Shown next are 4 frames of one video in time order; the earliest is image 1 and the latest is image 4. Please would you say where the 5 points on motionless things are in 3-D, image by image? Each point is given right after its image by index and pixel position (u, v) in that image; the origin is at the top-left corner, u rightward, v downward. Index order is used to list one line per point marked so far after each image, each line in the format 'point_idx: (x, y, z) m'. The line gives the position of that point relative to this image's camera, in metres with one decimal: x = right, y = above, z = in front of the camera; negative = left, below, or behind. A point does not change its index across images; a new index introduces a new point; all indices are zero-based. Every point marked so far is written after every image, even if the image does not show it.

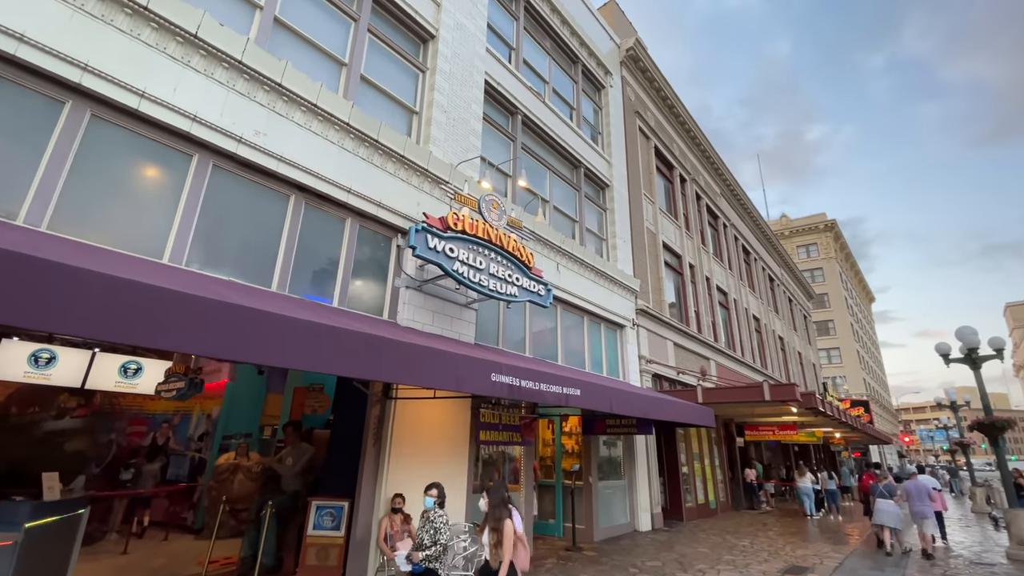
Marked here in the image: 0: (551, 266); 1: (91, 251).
0: (+0.9, +0.5, +10.8) m
1: (-4.2, +0.4, +4.7) m
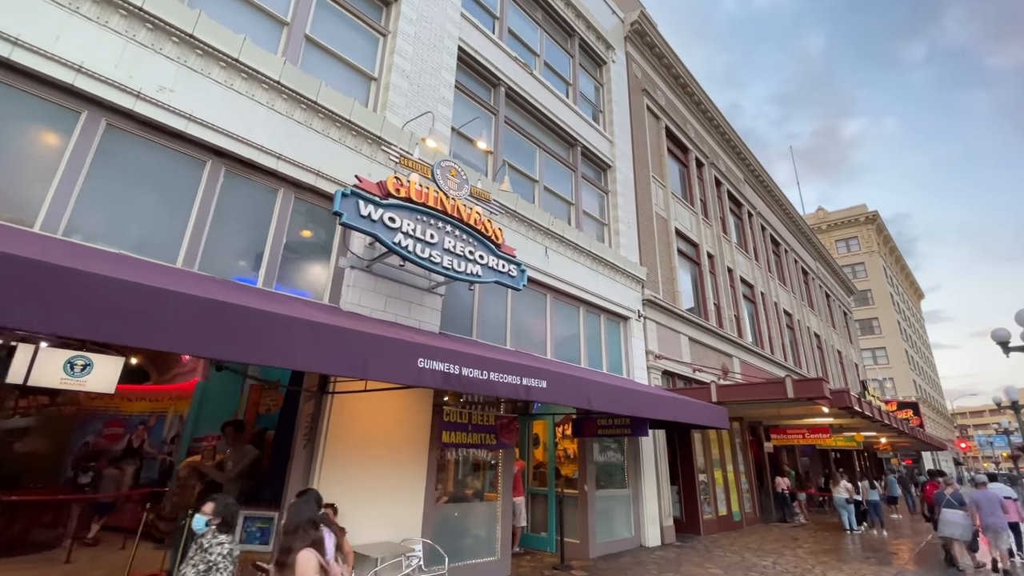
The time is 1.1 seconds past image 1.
0: (+0.5, +0.8, +9.7) m
1: (-5.0, +0.7, +4.0) m
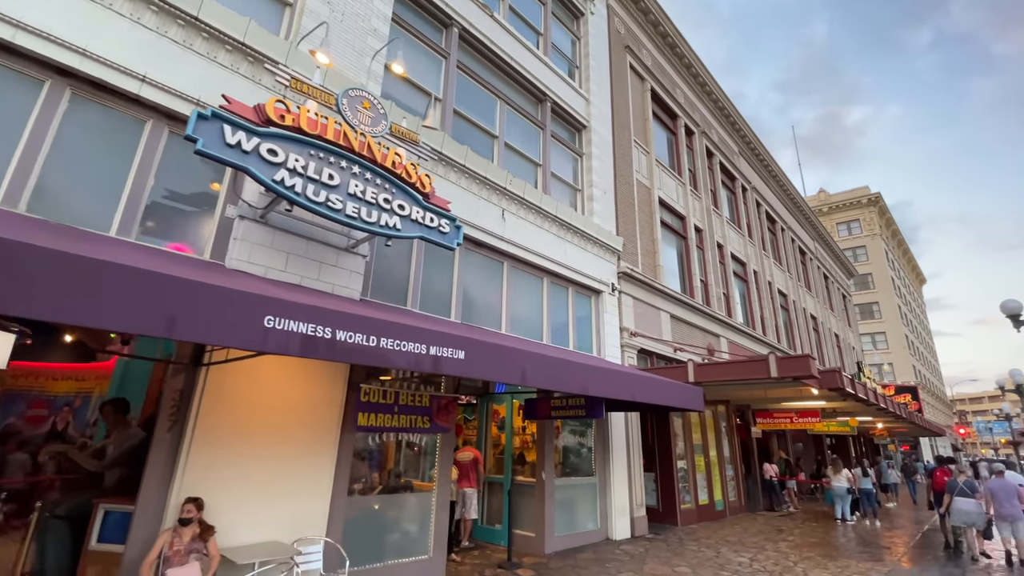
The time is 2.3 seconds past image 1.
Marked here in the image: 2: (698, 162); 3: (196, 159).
0: (-0.4, +1.4, +8.6) m
1: (-5.9, +1.1, +2.9) m
2: (+6.9, +4.7, +17.6) m
3: (-3.7, +1.5, +5.6) m
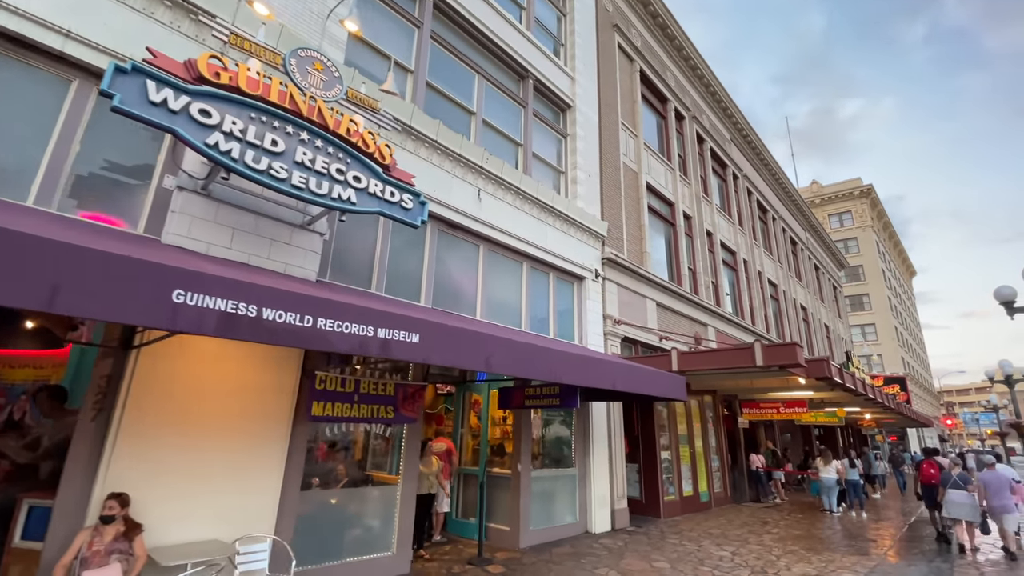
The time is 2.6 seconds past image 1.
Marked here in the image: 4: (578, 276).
0: (-0.8, +1.7, +8.2) m
1: (-6.2, +1.3, +2.4) m
2: (+6.4, +5.1, +17.2) m
3: (-4.1, +1.8, +5.1) m
4: (+1.4, +0.3, +10.5) m
